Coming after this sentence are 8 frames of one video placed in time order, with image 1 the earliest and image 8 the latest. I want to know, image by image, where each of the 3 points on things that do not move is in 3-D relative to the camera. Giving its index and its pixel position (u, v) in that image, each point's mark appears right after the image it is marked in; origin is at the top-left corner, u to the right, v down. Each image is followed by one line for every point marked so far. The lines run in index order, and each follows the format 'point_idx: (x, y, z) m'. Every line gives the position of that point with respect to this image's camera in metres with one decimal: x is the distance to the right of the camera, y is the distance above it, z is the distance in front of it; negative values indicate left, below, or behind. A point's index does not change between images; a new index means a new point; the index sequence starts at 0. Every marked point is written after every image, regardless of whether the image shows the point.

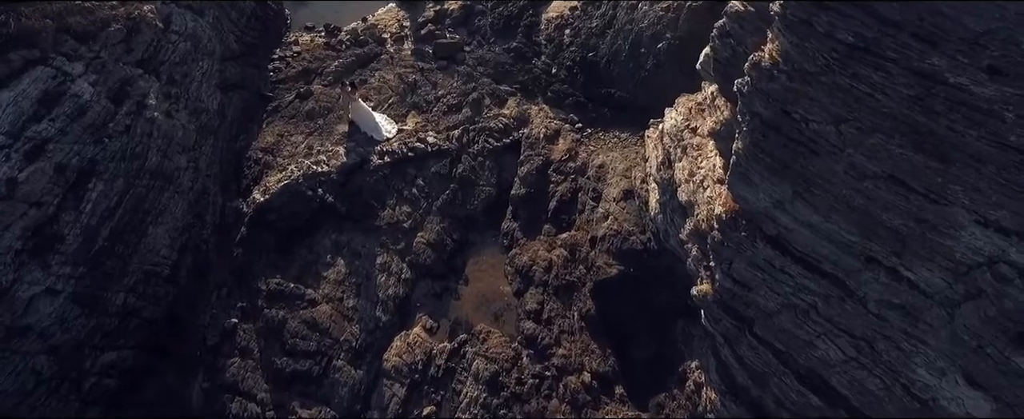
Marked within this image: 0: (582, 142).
0: (+1.4, +1.4, +15.6) m
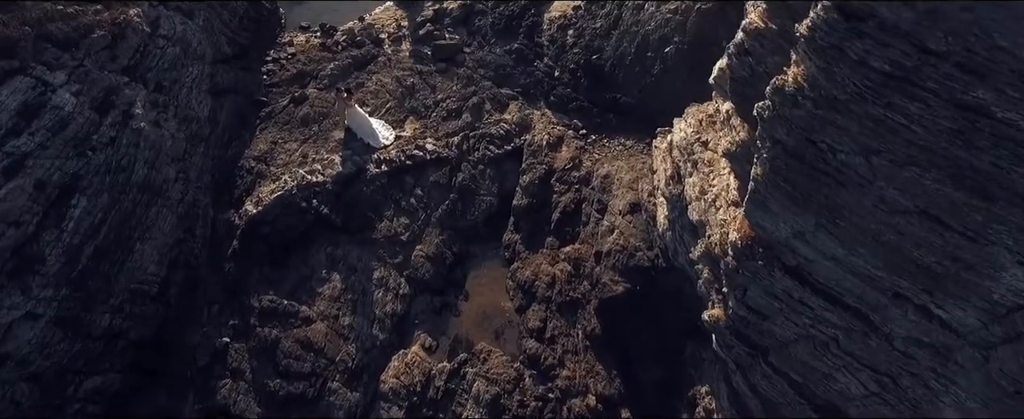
0: (+1.4, +1.2, +15.0) m
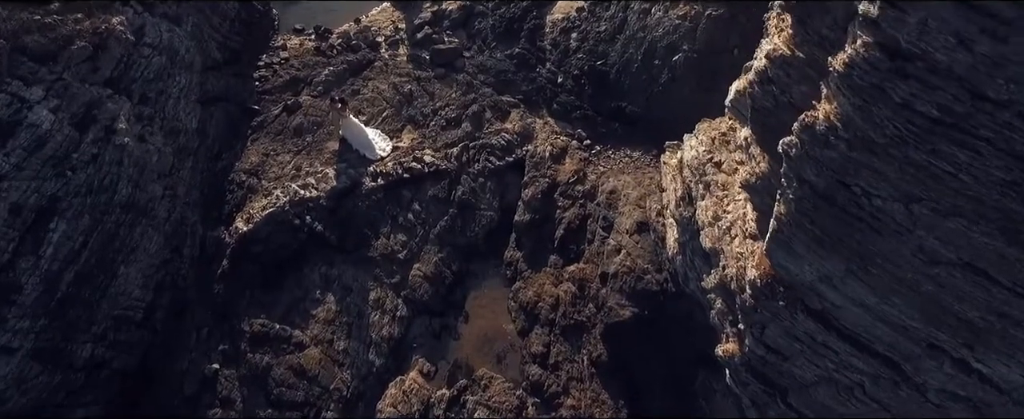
0: (+1.4, +0.9, +14.5) m
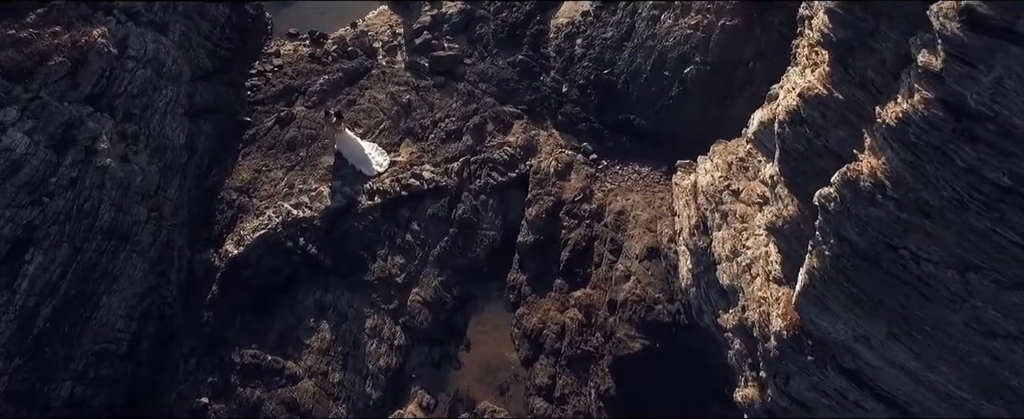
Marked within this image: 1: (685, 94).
0: (+1.5, +0.6, +13.8) m
1: (+3.0, +2.0, +13.5) m
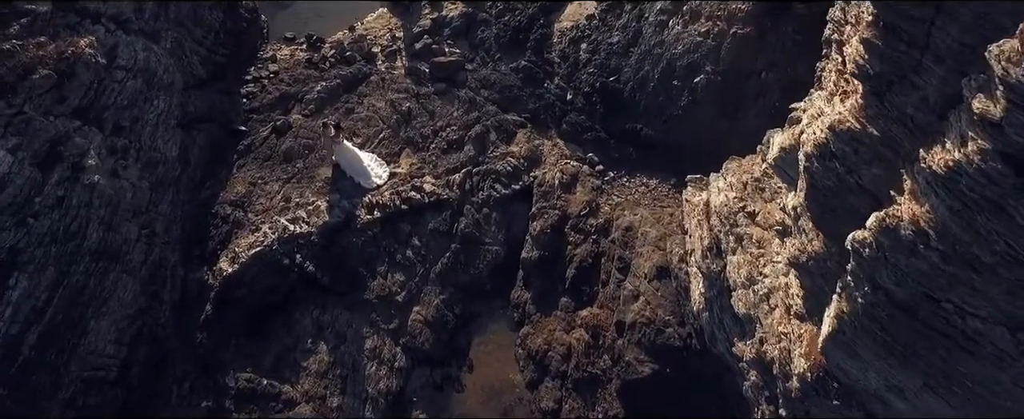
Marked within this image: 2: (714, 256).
0: (+1.6, +0.3, +13.4) m
1: (+3.1, +1.8, +13.0) m
2: (+2.6, -0.6, +10.0) m
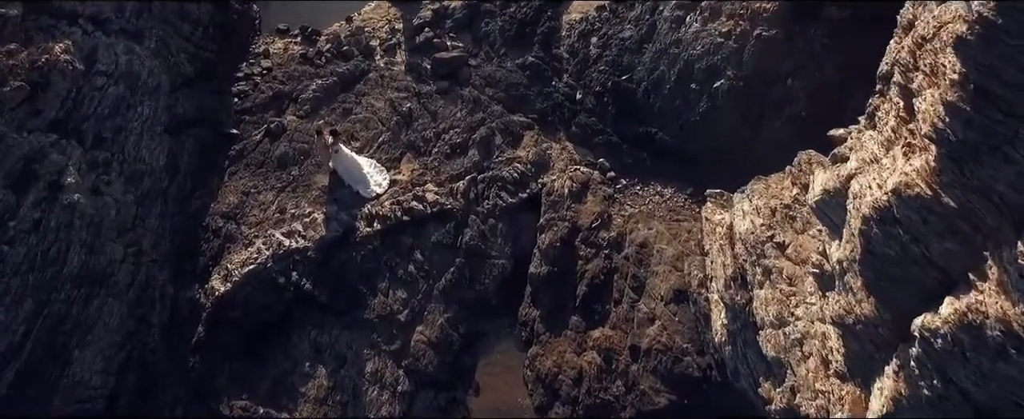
0: (+1.7, +0.1, +12.7) m
1: (+3.2, +1.6, +12.3) m
2: (+2.7, -0.9, +9.3) m
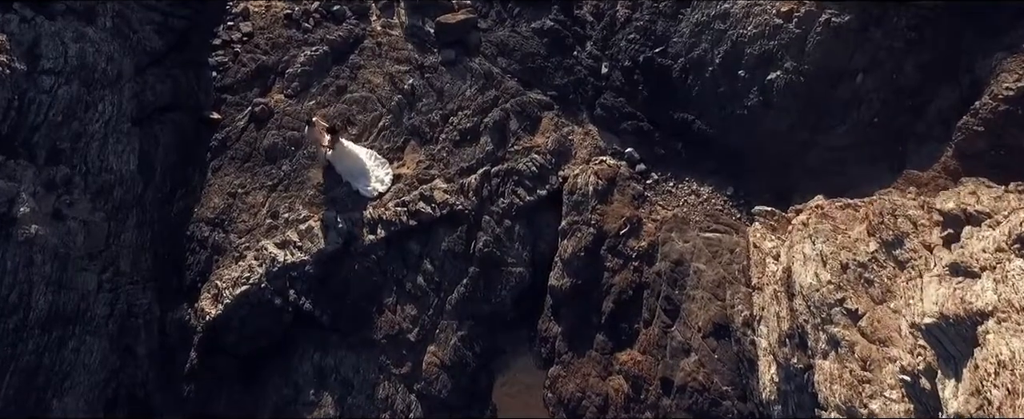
0: (+2.0, +0.1, +11.4) m
1: (+3.5, +1.4, +10.8) m
2: (+3.0, -1.5, +8.2) m
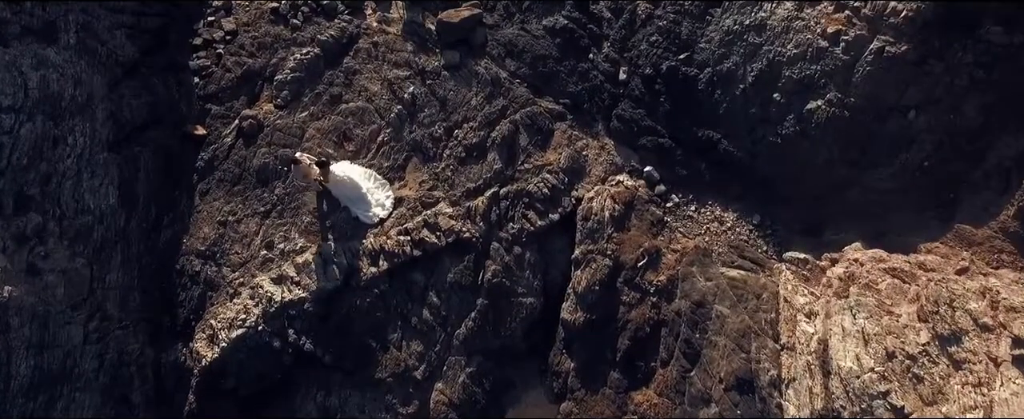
0: (+2.1, -0.3, +10.7) m
1: (+3.6, +1.0, +9.9) m
2: (+3.2, -2.2, +7.7) m
